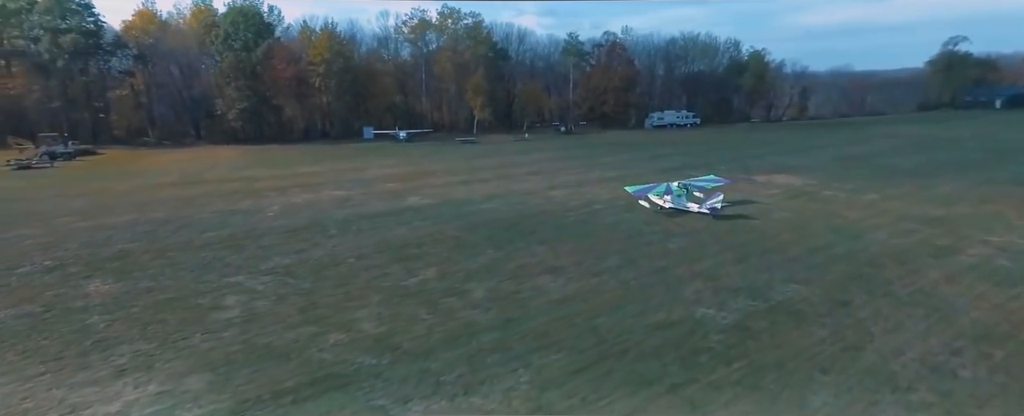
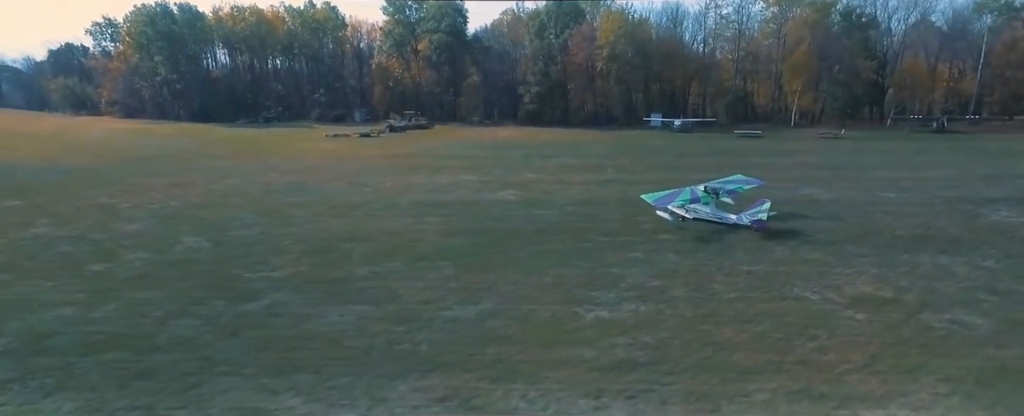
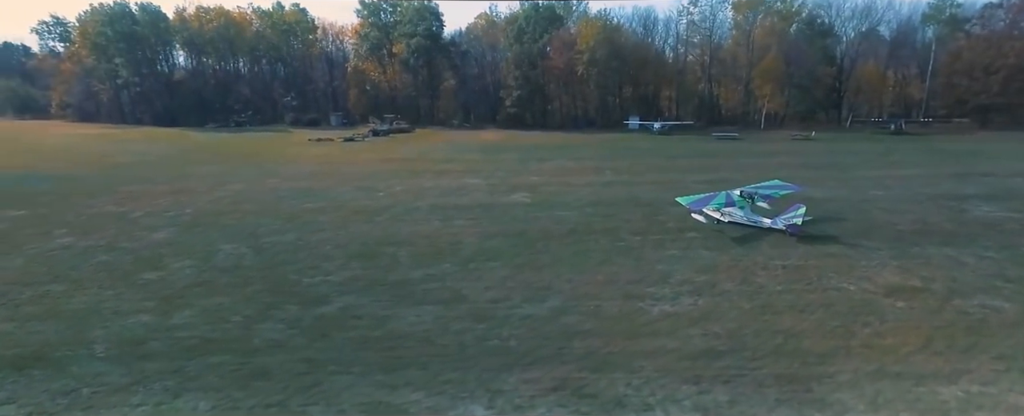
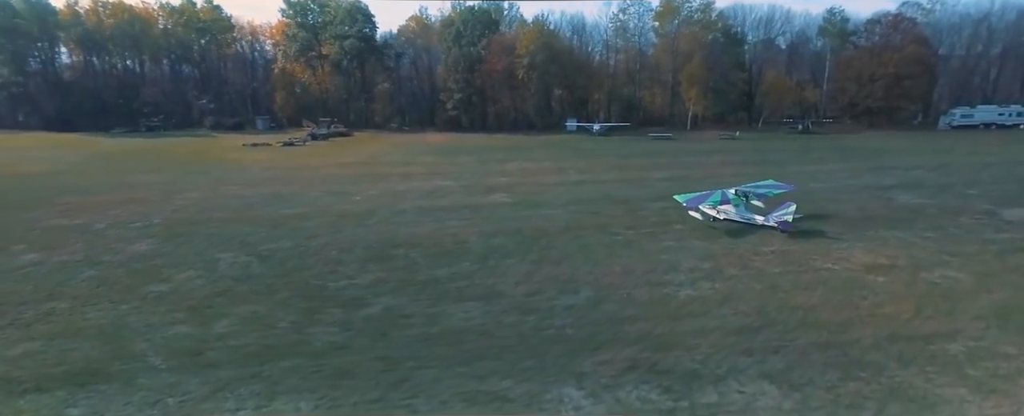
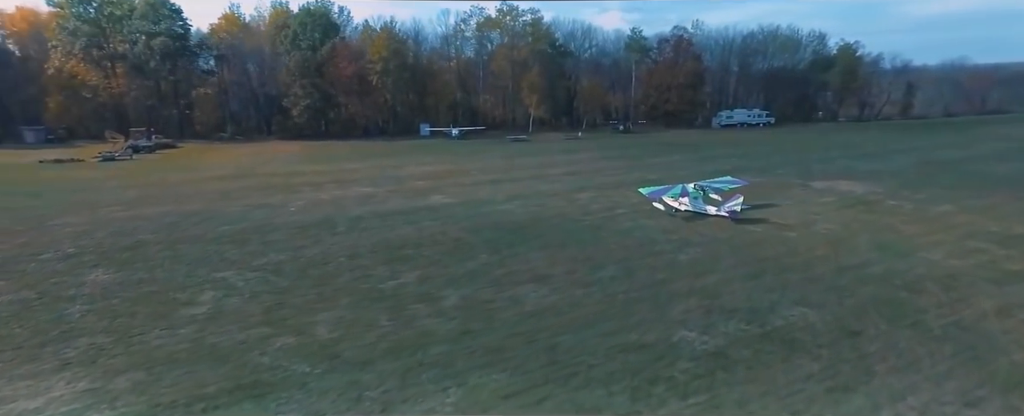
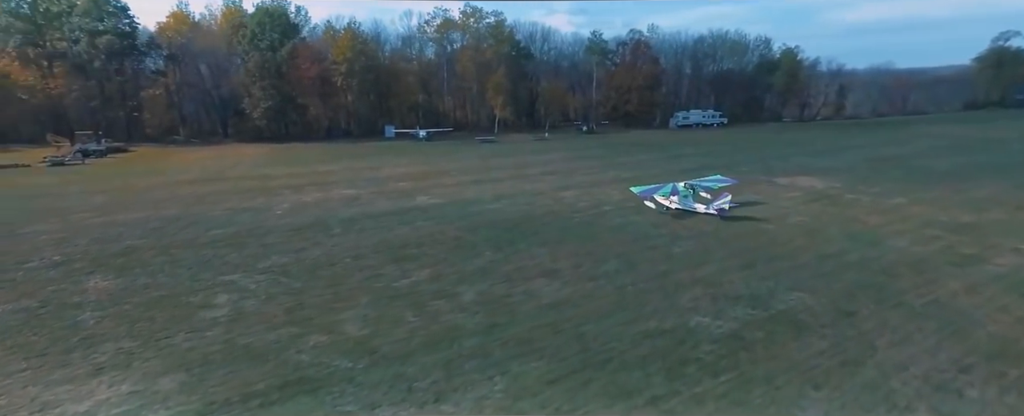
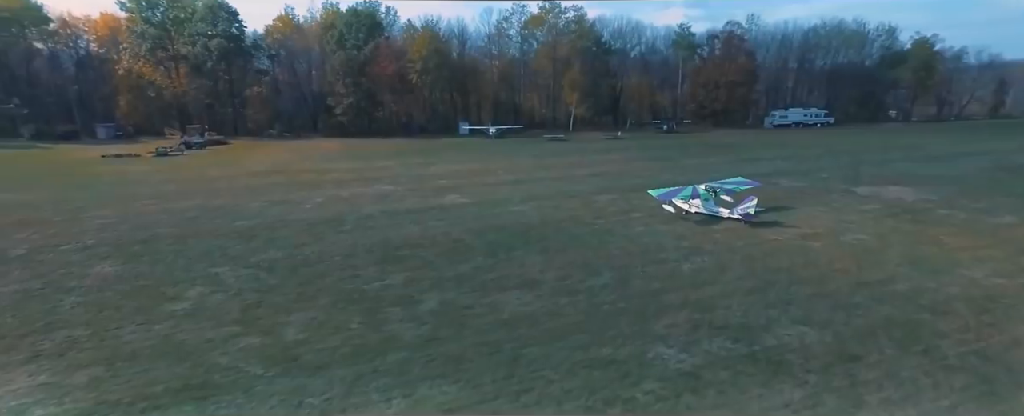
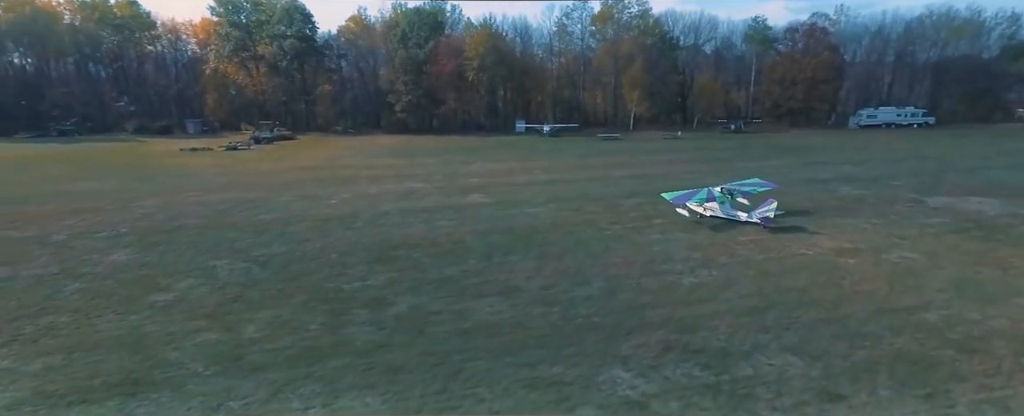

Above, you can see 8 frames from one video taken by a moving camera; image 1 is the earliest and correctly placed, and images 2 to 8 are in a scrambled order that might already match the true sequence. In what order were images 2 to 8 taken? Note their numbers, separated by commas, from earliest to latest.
6, 5, 7, 8, 4, 3, 2
